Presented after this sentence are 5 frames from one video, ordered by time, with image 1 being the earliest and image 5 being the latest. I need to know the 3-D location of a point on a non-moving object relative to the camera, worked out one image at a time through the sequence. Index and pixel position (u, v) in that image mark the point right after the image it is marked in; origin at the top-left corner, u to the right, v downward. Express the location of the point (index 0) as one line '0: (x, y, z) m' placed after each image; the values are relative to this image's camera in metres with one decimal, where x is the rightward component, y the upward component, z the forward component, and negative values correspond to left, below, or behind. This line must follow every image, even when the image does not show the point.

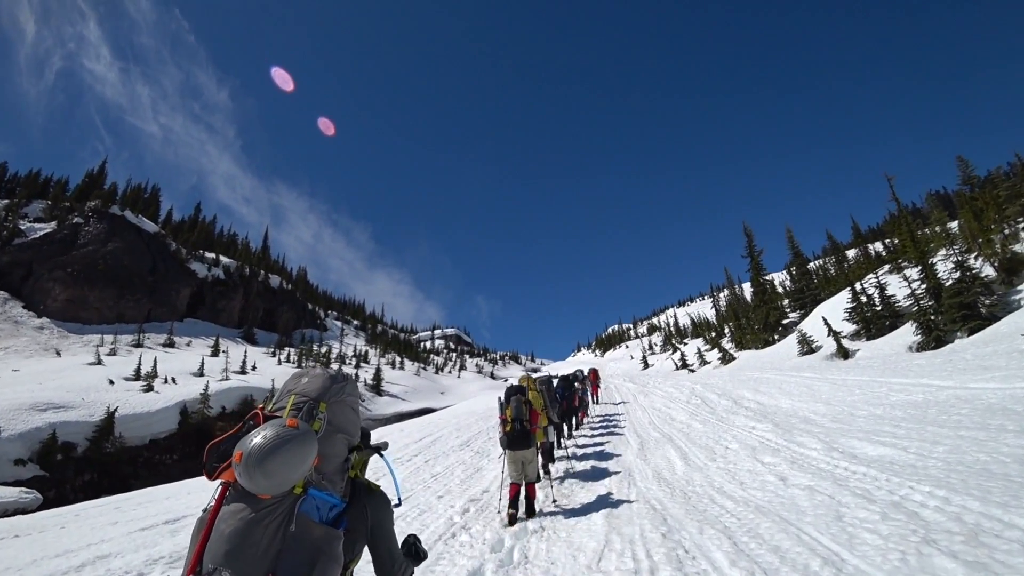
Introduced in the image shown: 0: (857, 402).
0: (+8.8, -2.9, +11.1) m
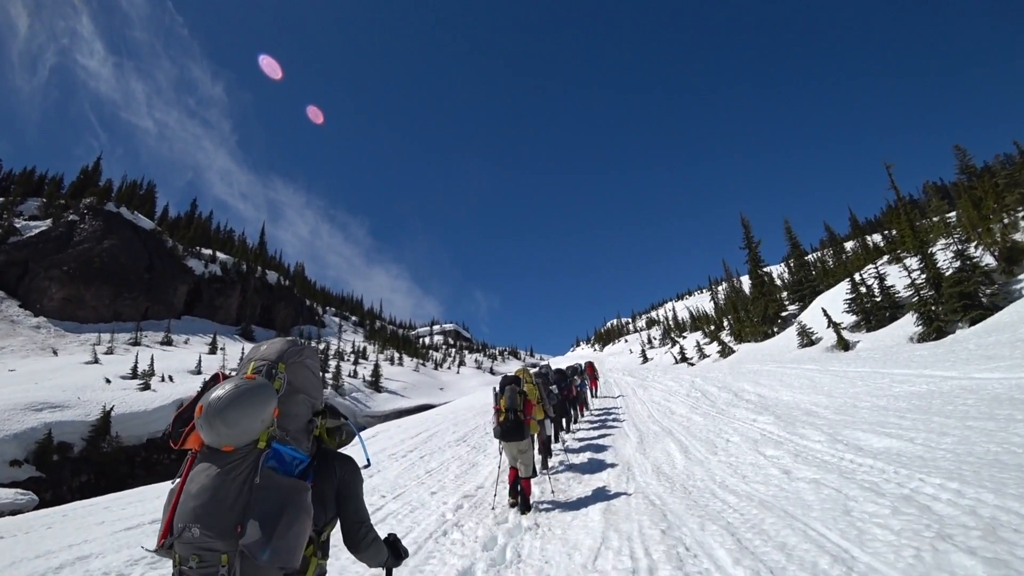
0: (+8.7, -2.6, +10.9) m
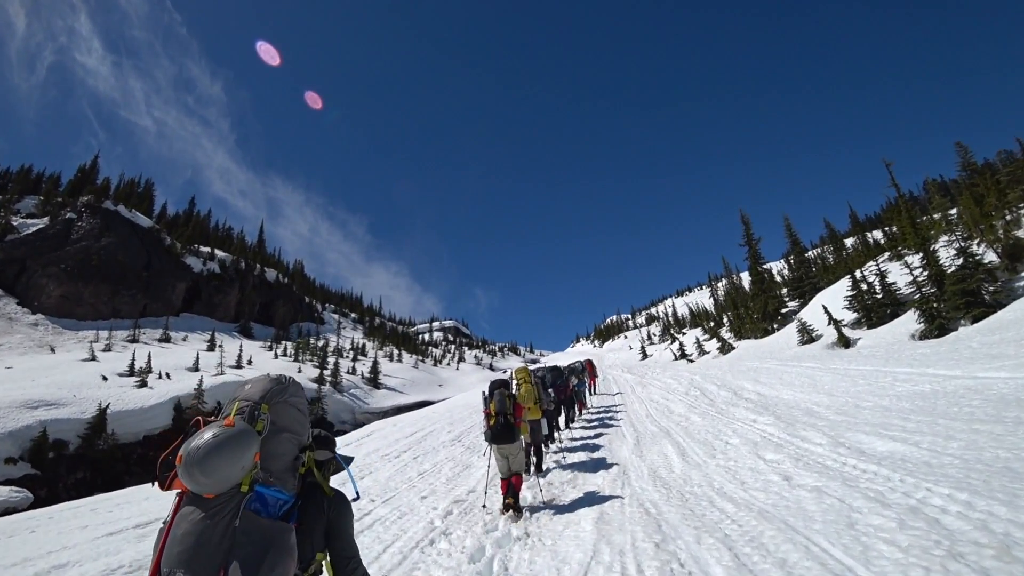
0: (+8.5, -2.6, +10.7) m
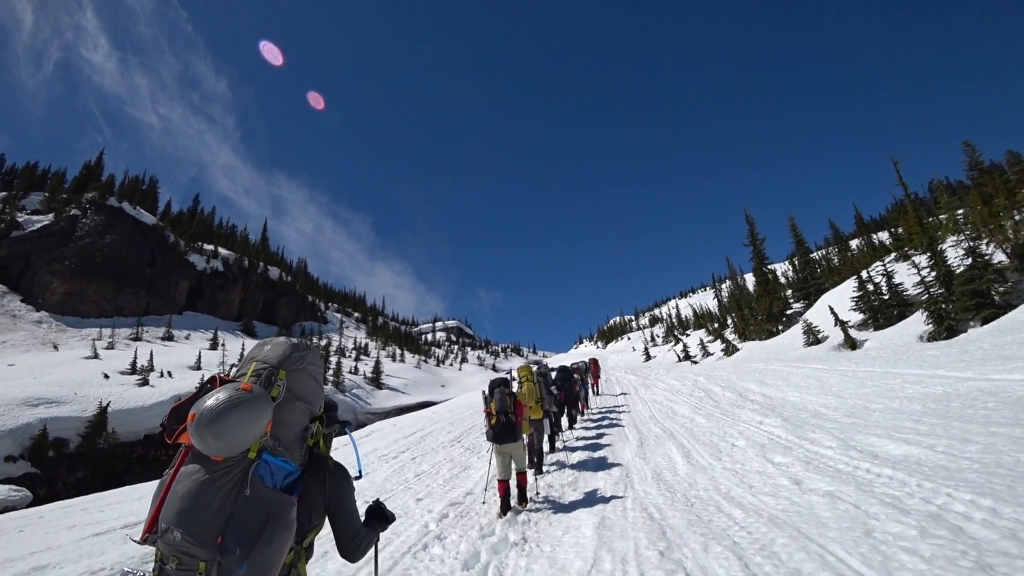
0: (+8.5, -2.6, +10.5) m
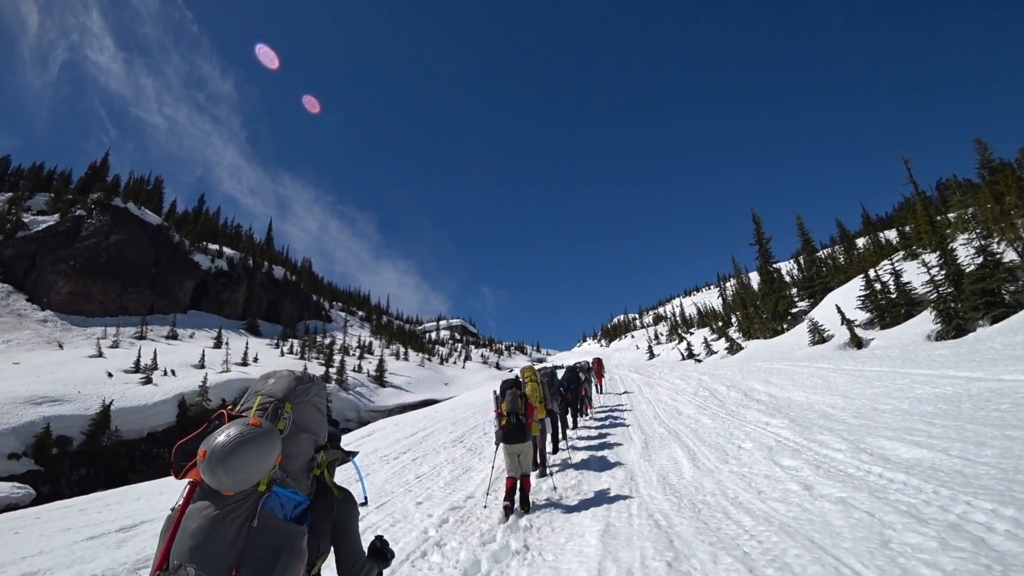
0: (+8.6, -2.5, +10.3) m
